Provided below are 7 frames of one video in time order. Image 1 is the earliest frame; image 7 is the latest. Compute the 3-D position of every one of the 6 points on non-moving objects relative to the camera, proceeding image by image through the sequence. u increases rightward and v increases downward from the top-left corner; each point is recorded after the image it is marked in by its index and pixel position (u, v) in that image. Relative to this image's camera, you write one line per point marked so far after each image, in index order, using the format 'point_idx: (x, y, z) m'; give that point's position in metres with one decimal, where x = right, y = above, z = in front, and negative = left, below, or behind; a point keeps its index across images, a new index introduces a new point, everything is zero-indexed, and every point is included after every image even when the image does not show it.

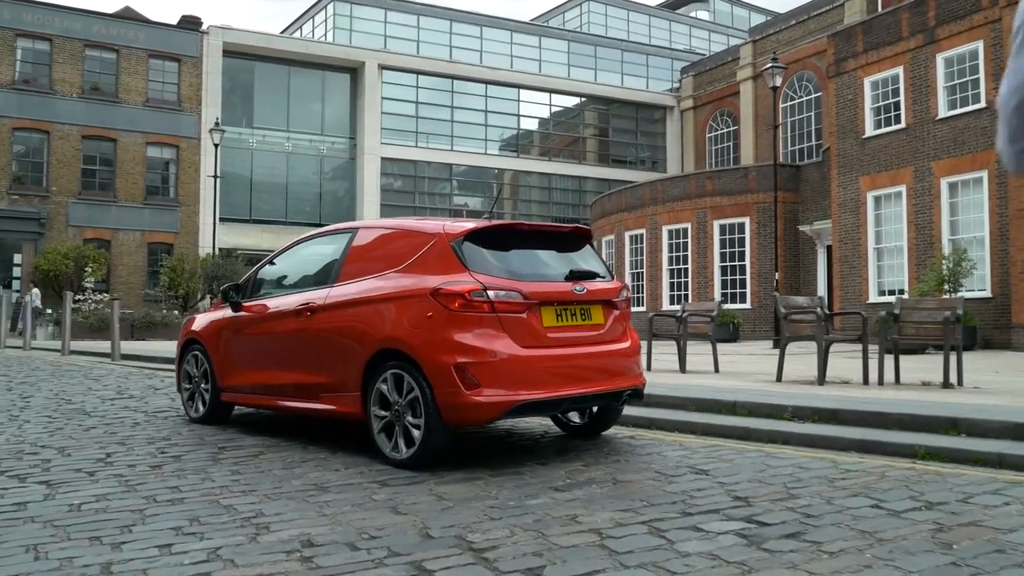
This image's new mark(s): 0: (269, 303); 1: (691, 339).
0: (-2.0, -0.1, +7.4) m
1: (+2.5, -0.7, +12.6) m
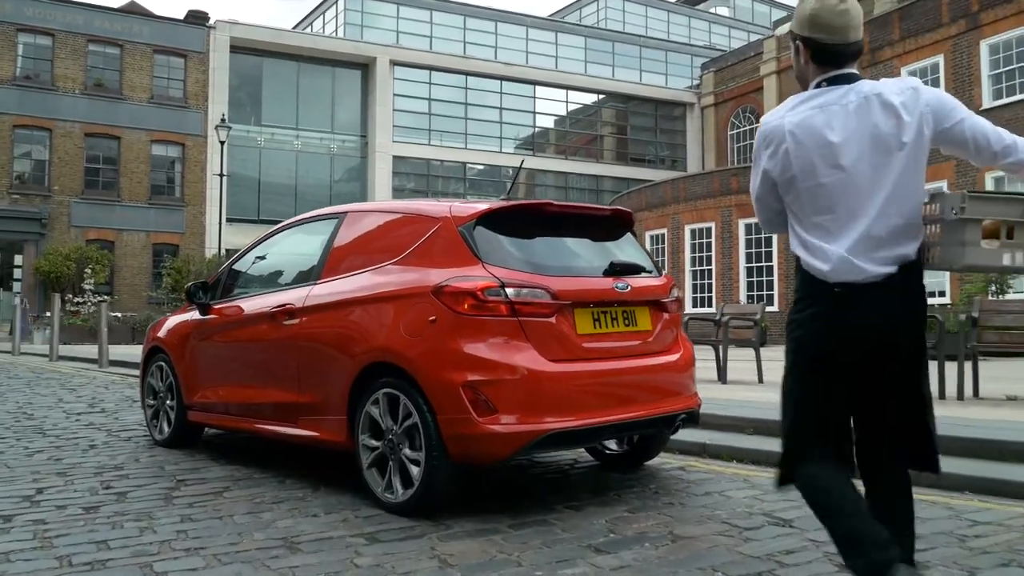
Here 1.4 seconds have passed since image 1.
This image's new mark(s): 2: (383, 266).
0: (-1.8, -0.1, +6.1) m
1: (+2.8, -0.7, +11.3) m
2: (-0.7, +0.1, +5.2) m
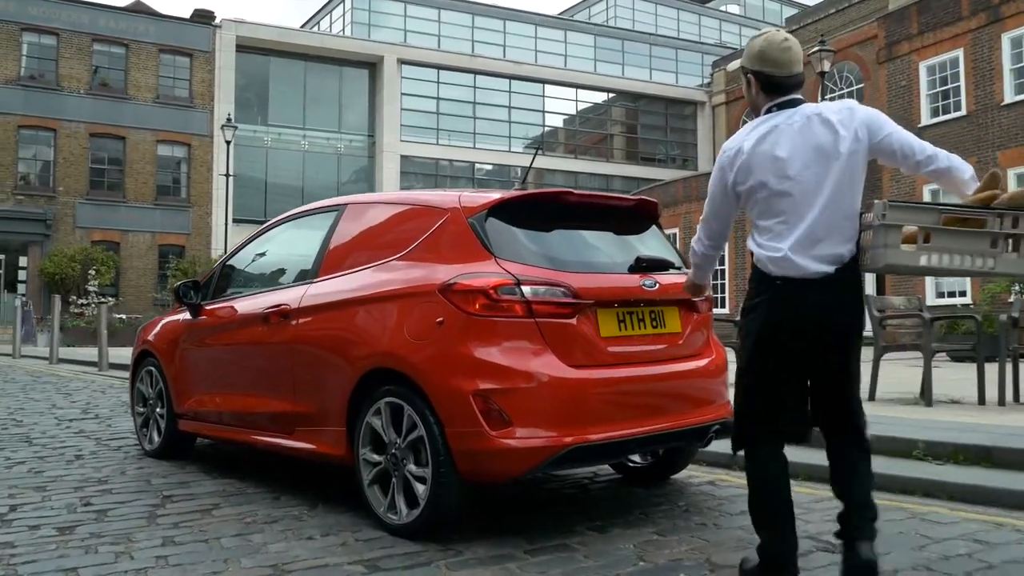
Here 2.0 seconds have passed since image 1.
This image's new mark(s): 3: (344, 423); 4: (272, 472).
0: (-1.7, -0.1, +5.7) m
1: (+2.9, -0.7, +10.8) m
2: (-0.7, +0.1, +4.7) m
3: (-0.9, -0.7, +4.6) m
4: (-1.5, -1.1, +5.6) m
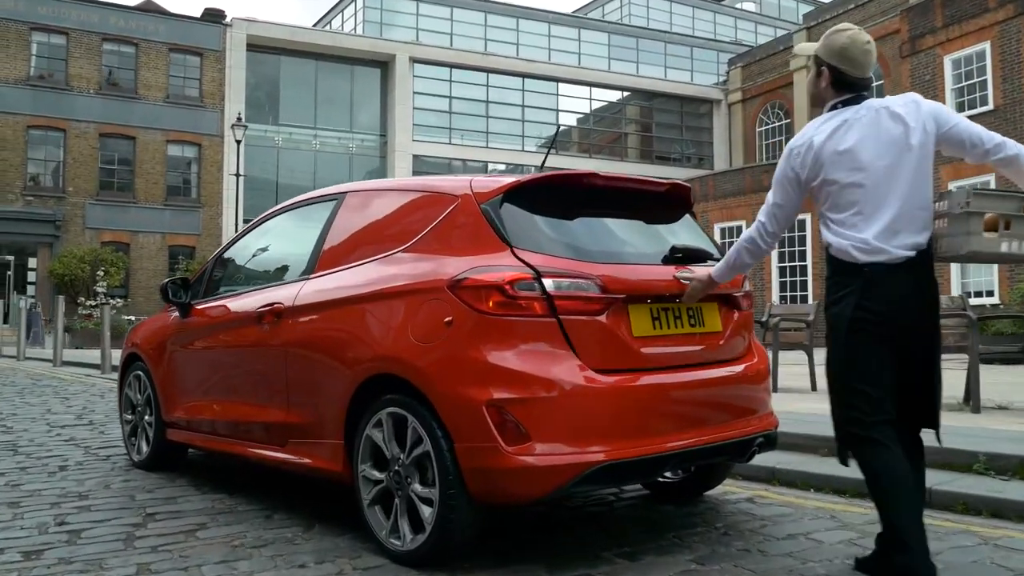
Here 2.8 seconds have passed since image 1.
0: (-1.6, -0.1, +5.2) m
1: (+3.1, -0.7, +10.3) m
2: (-0.6, +0.2, +4.2) m
3: (-0.8, -0.7, +4.1) m
4: (-1.4, -1.1, +5.1) m
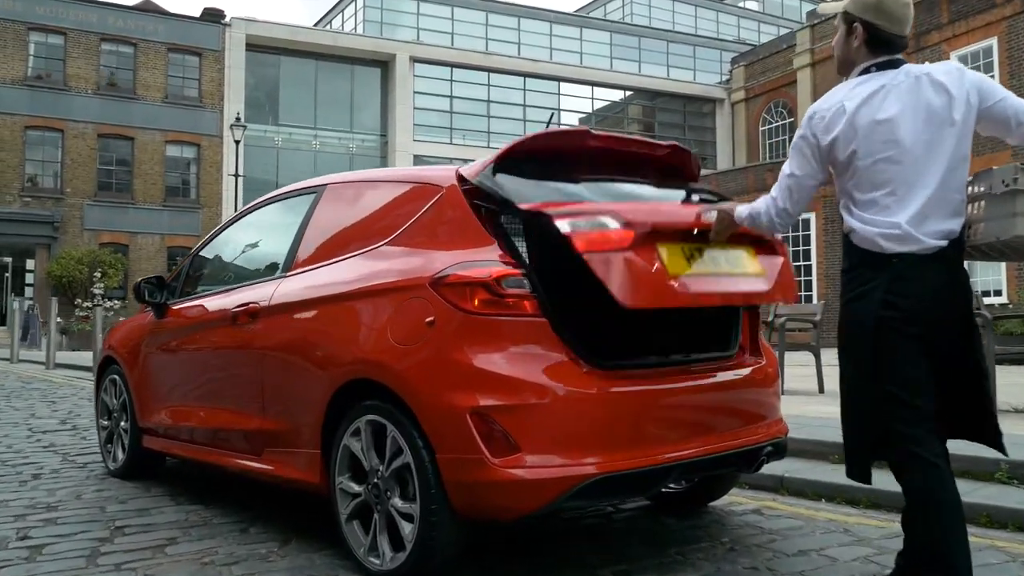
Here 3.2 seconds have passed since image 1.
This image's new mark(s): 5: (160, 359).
0: (-1.7, -0.1, +4.9) m
1: (+3.0, -0.7, +10.0) m
2: (-0.6, +0.2, +3.9) m
3: (-0.8, -0.7, +3.9) m
4: (-1.4, -1.1, +4.9) m
5: (-2.0, -0.4, +5.2) m
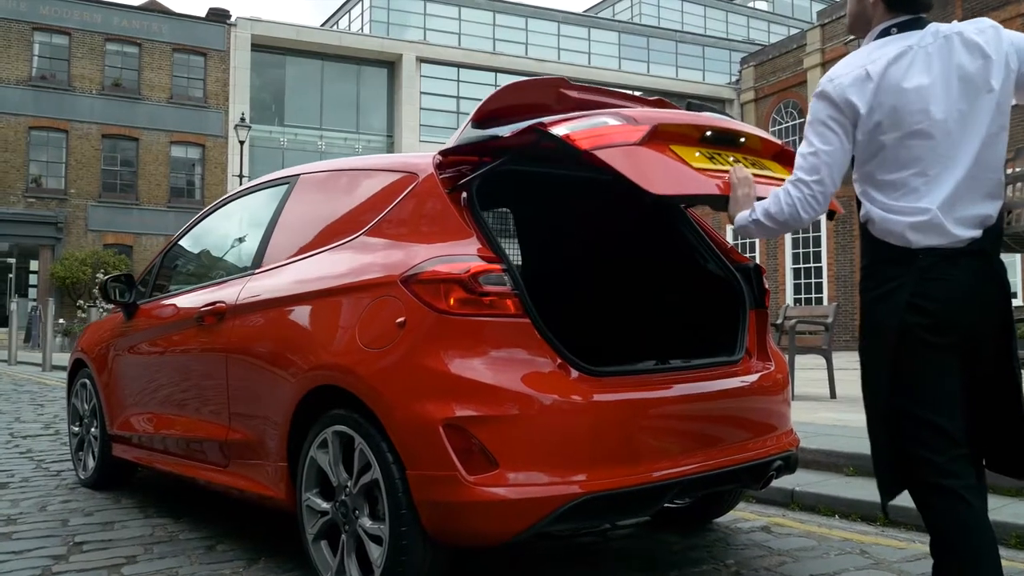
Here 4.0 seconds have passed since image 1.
0: (-1.7, -0.1, +4.6) m
1: (+3.1, -0.7, +9.6) m
2: (-0.7, +0.2, +3.6) m
3: (-0.9, -0.7, +3.5) m
4: (-1.5, -1.1, +4.5) m
5: (-2.0, -0.4, +4.9) m
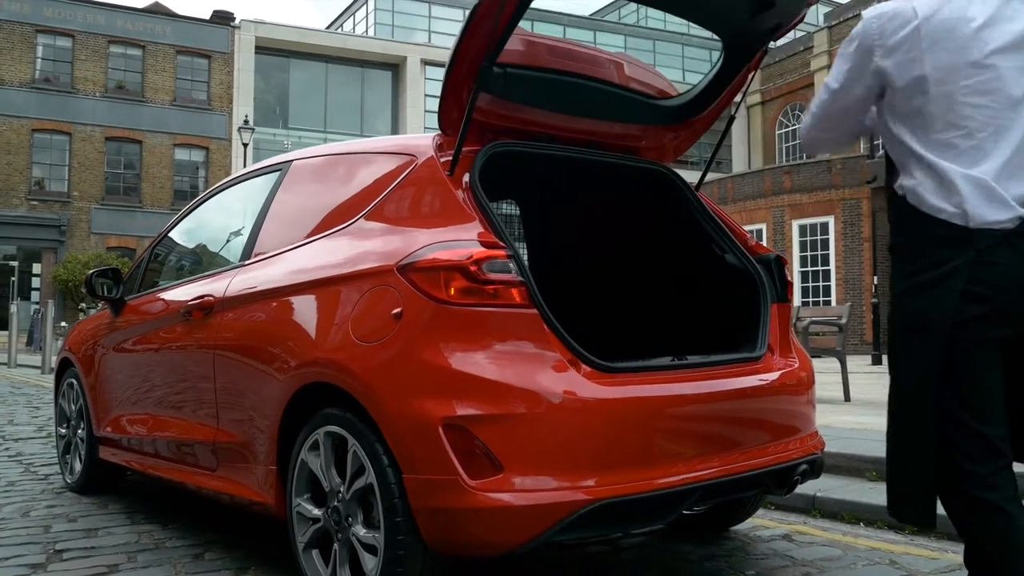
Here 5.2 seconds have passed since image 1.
0: (-1.7, 0.0, +4.4) m
1: (+3.1, -0.7, +9.4) m
2: (-0.7, +0.2, +3.4) m
3: (-0.9, -0.6, +3.3) m
4: (-1.4, -1.1, +4.3) m
5: (-2.0, -0.4, +4.6) m
